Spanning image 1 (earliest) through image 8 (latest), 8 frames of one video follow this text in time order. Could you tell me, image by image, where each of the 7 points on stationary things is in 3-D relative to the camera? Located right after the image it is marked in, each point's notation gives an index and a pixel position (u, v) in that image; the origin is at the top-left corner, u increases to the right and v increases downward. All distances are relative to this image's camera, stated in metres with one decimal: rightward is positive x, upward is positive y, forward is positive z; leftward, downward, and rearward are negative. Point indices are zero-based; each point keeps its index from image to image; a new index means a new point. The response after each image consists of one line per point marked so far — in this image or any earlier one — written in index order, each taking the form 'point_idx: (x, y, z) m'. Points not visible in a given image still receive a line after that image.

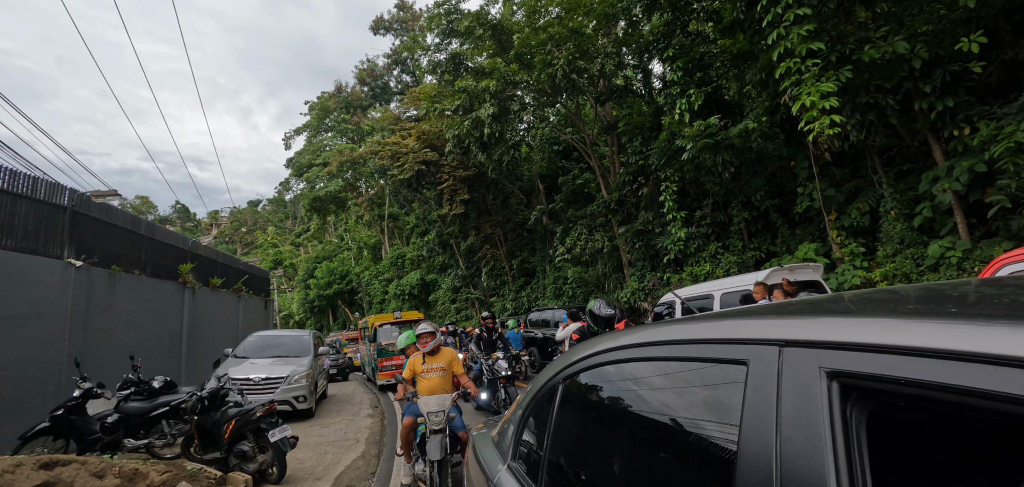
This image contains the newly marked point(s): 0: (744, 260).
0: (+5.3, -0.4, +10.5) m
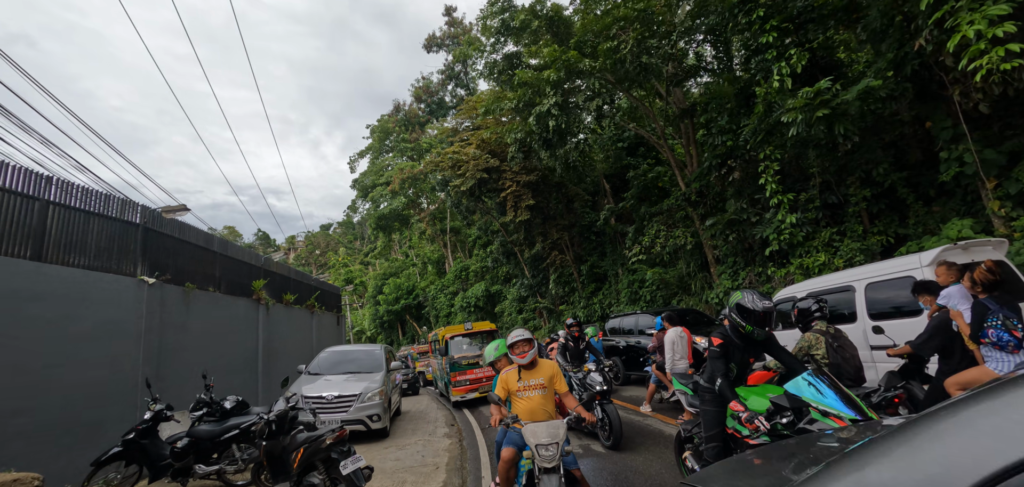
0: (+6.8, -0.1, +8.9) m
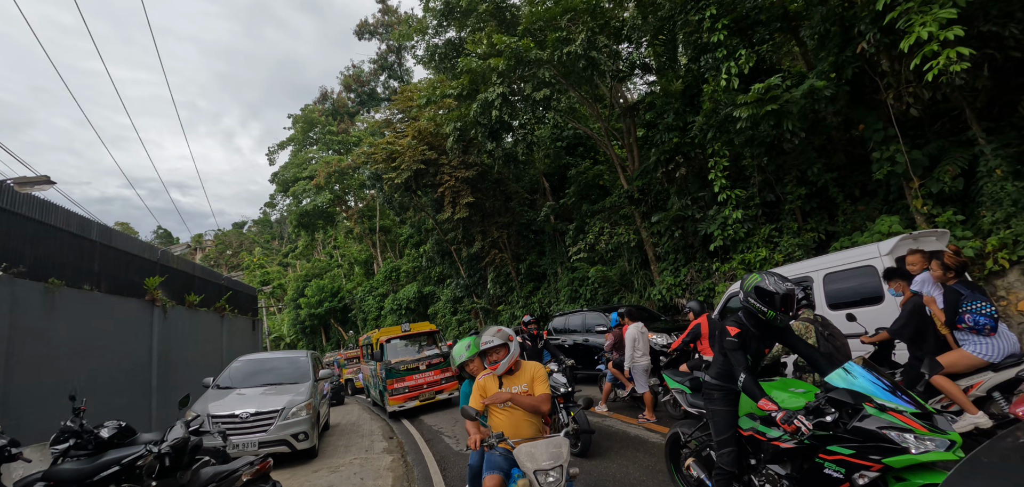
0: (+5.8, 0.0, +9.2) m
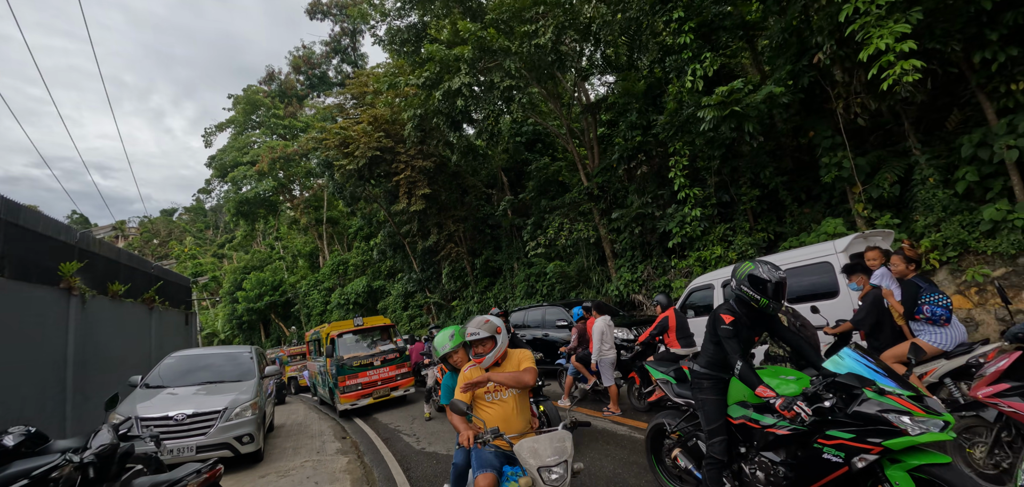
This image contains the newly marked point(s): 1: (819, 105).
0: (+5.0, 0.0, +9.5) m
1: (+5.7, +2.6, +8.7) m
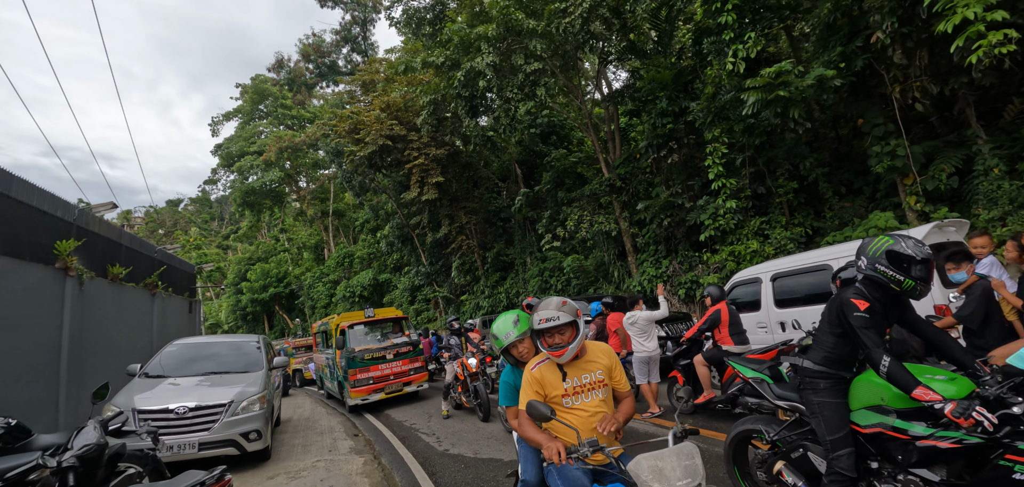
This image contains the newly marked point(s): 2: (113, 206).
0: (+5.5, +0.1, +9.0) m
1: (+6.2, +2.7, +8.1) m
2: (-6.4, +0.6, +7.4) m
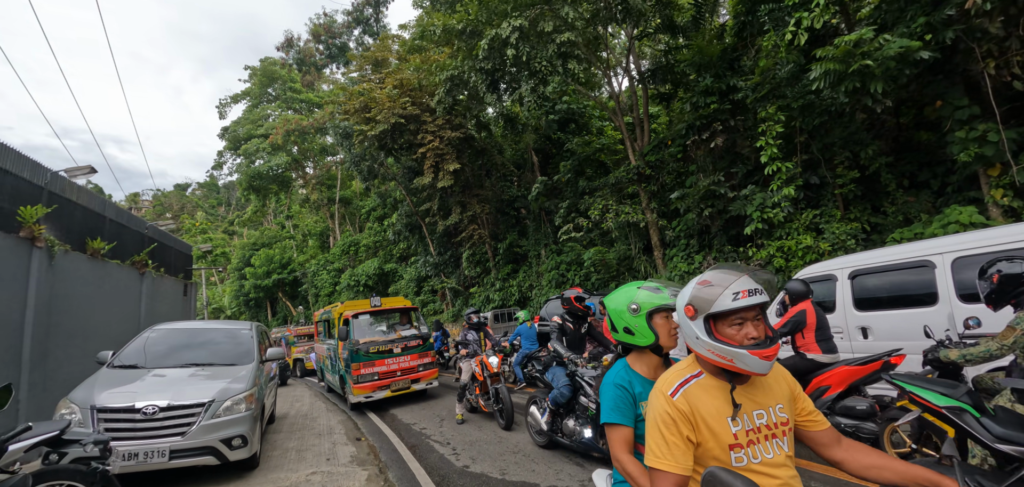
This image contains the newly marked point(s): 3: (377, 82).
0: (+5.9, +0.2, +8.0) m
1: (+6.7, +2.7, +7.1) m
2: (-5.9, +1.0, +6.6) m
3: (-4.9, +5.8, +16.7) m
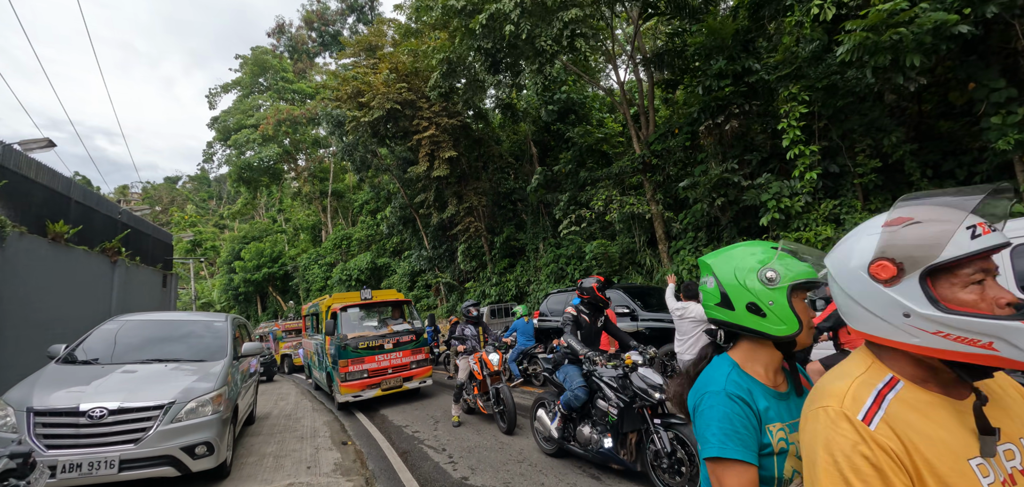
0: (+5.9, +0.3, +7.5) m
1: (+6.8, +2.8, +6.6) m
2: (-5.9, +1.3, +5.9) m
3: (-4.9, +6.1, +16.1) m
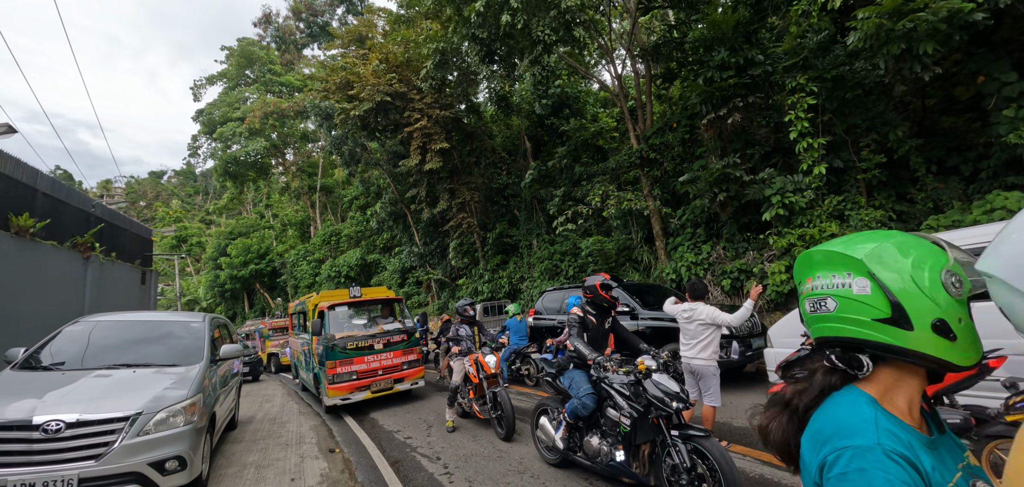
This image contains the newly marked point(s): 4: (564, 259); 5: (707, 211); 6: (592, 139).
0: (+5.9, +0.4, +7.4) m
1: (+6.8, +2.9, +6.4) m
2: (-5.9, +1.3, +5.5) m
3: (-5.2, +6.2, +15.6) m
4: (+1.6, -0.4, +13.6) m
5: (+3.9, +0.7, +9.4) m
6: (+2.4, +3.1, +13.7) m
